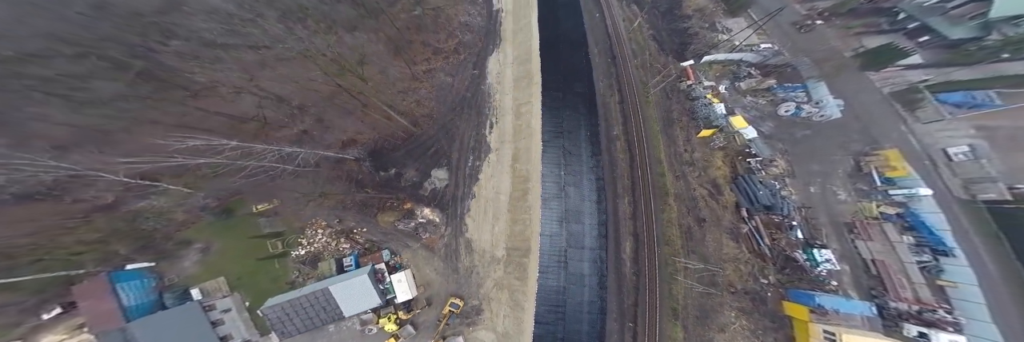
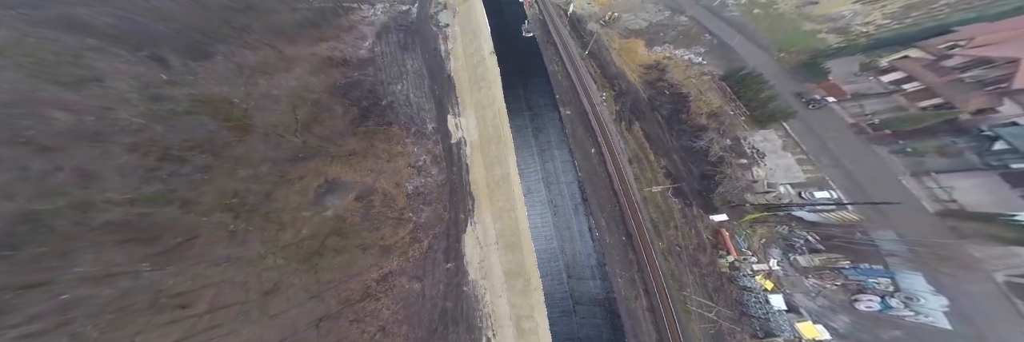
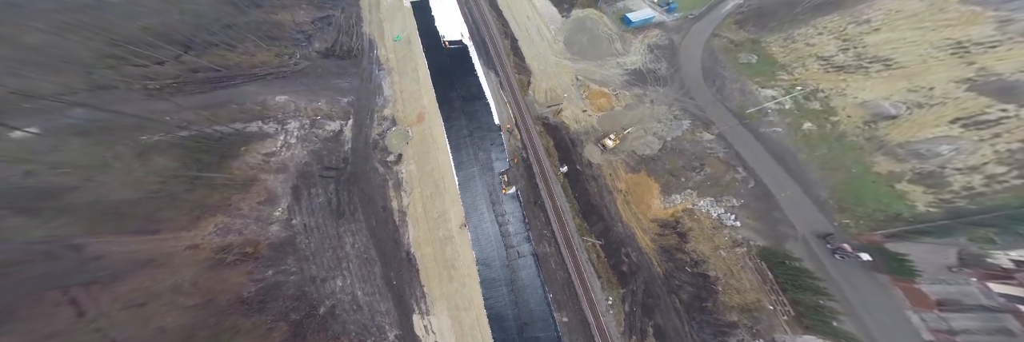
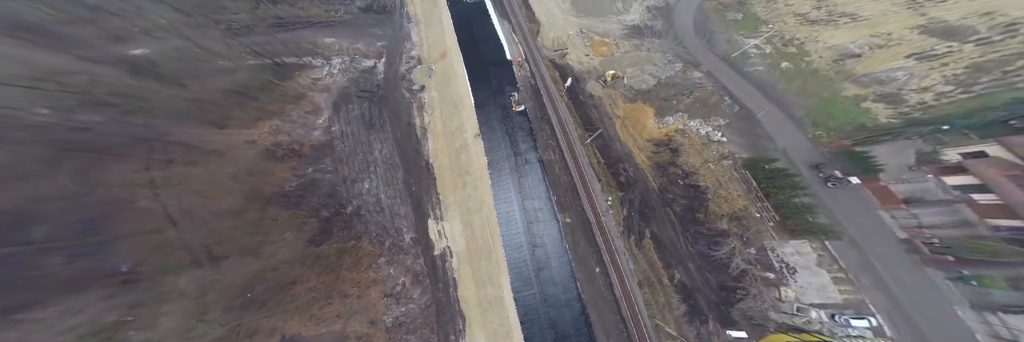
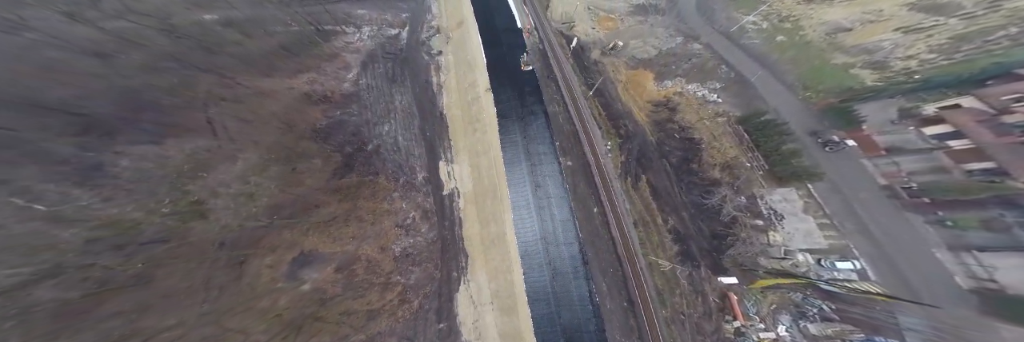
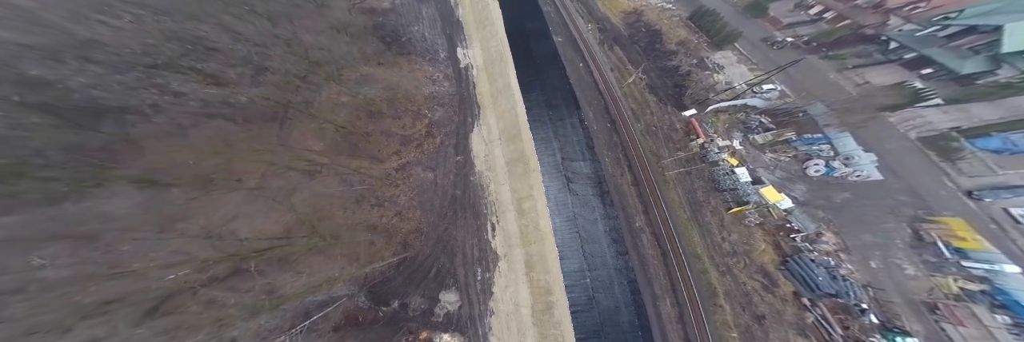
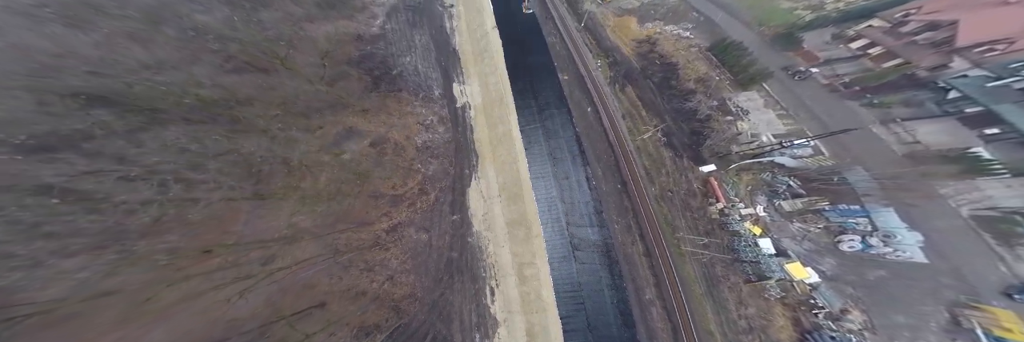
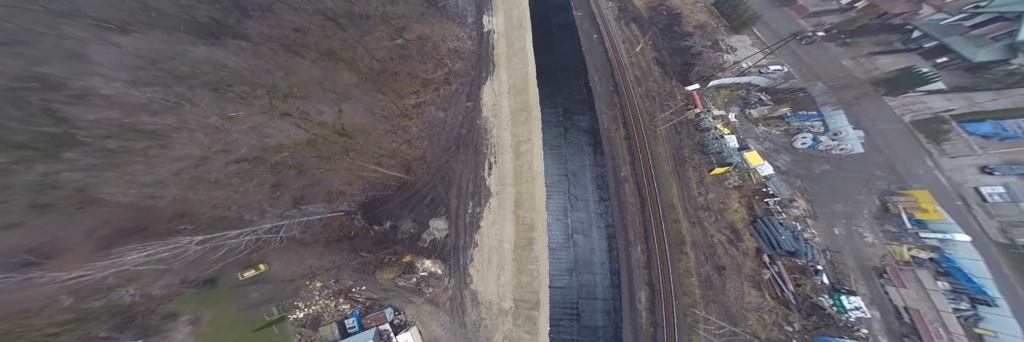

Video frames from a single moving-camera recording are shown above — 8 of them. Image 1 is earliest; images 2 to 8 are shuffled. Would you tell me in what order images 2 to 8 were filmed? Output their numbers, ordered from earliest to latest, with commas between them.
8, 6, 7, 2, 5, 4, 3
